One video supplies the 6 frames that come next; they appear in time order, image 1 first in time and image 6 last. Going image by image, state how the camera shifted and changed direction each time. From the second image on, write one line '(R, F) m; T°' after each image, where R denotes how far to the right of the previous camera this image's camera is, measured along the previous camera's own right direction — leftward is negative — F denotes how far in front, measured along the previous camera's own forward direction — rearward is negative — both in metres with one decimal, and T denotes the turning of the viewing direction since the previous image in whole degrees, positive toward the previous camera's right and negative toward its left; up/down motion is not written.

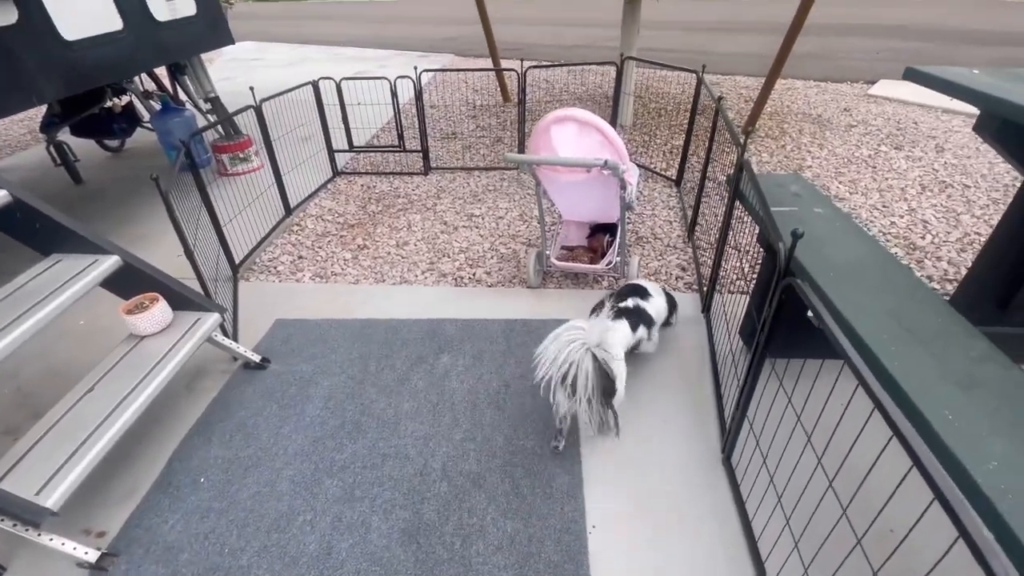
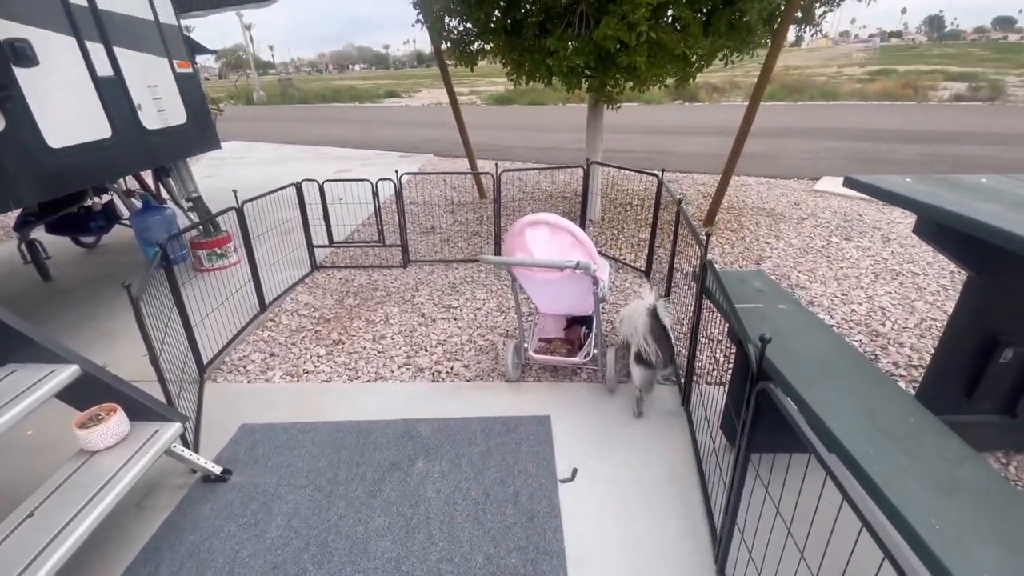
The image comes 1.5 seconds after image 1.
(0.0, 0.0) m; +3°
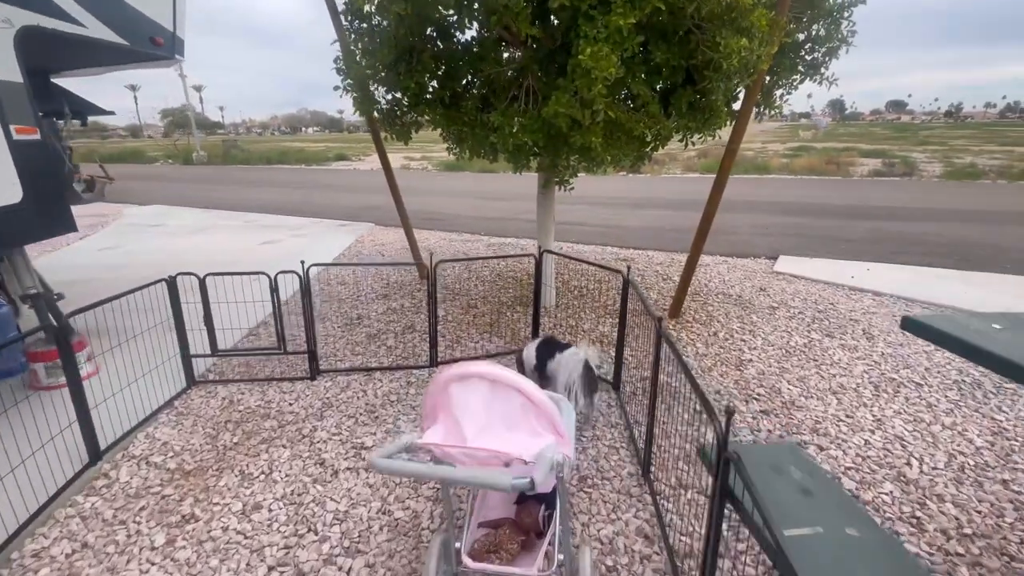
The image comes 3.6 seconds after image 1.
(+0.1, +0.9) m; +6°
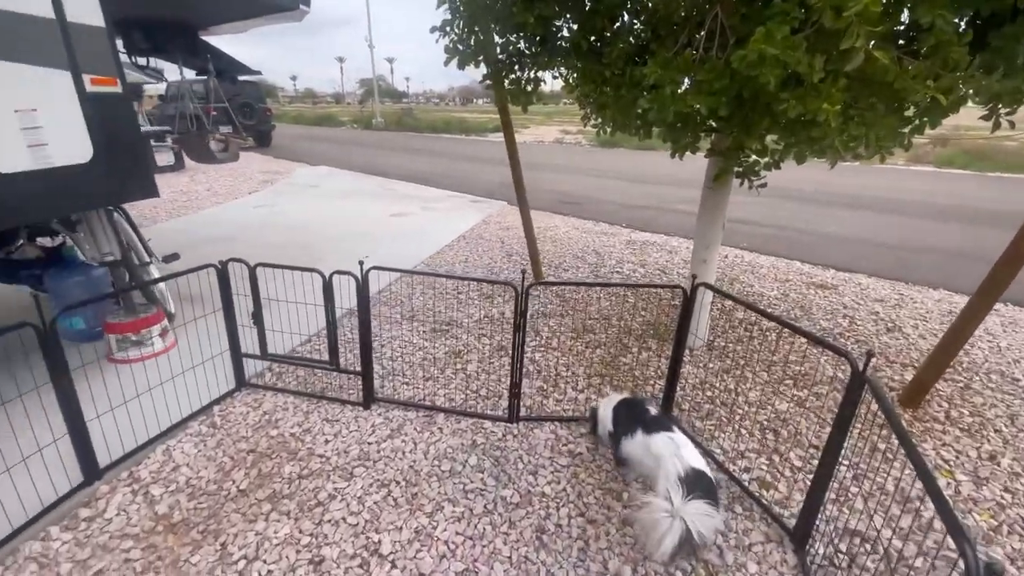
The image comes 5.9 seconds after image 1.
(0.0, +1.4) m; -17°
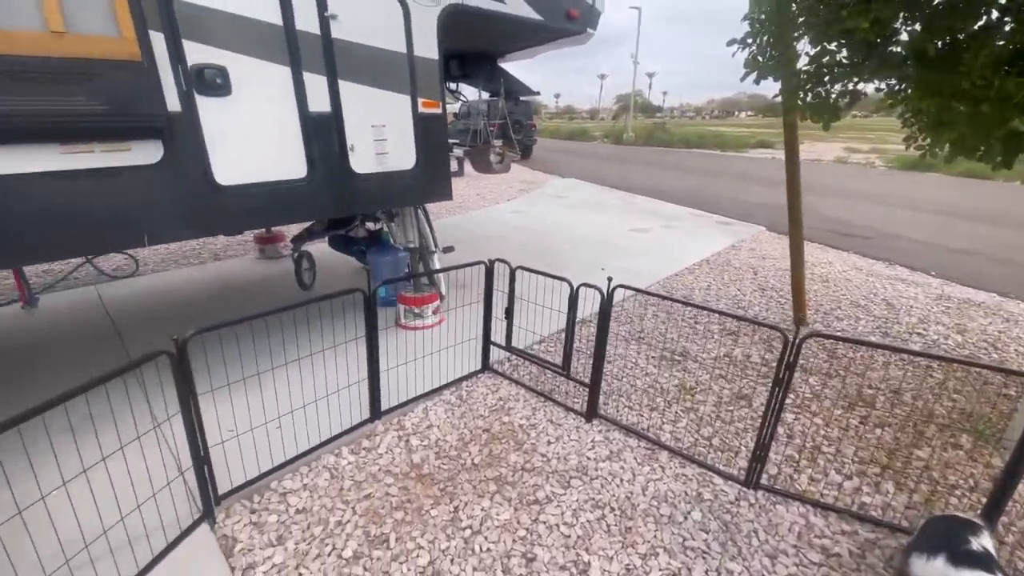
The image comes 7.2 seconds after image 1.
(-0.2, 0.0) m; -26°
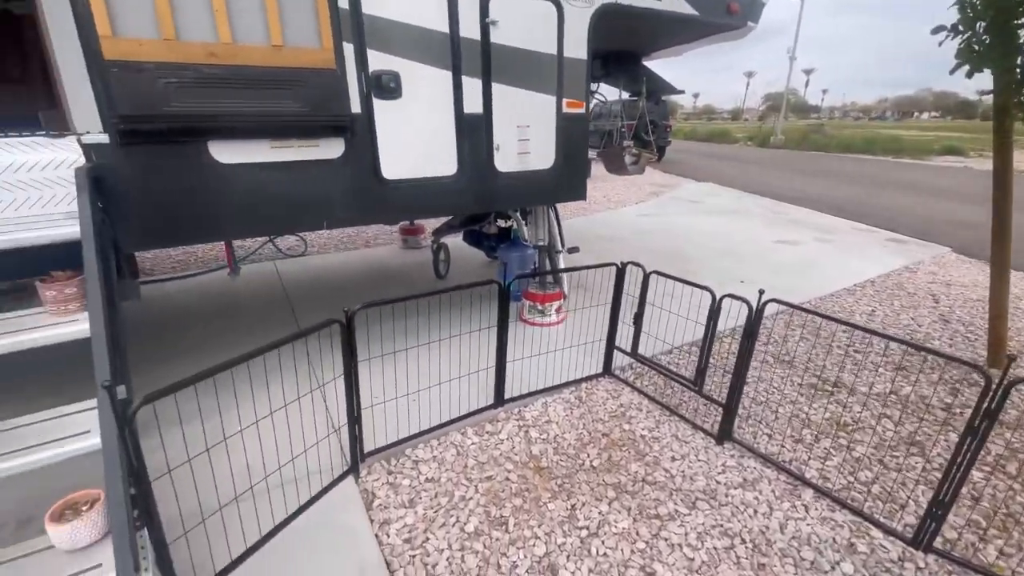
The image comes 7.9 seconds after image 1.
(-0.1, 0.0) m; -14°
